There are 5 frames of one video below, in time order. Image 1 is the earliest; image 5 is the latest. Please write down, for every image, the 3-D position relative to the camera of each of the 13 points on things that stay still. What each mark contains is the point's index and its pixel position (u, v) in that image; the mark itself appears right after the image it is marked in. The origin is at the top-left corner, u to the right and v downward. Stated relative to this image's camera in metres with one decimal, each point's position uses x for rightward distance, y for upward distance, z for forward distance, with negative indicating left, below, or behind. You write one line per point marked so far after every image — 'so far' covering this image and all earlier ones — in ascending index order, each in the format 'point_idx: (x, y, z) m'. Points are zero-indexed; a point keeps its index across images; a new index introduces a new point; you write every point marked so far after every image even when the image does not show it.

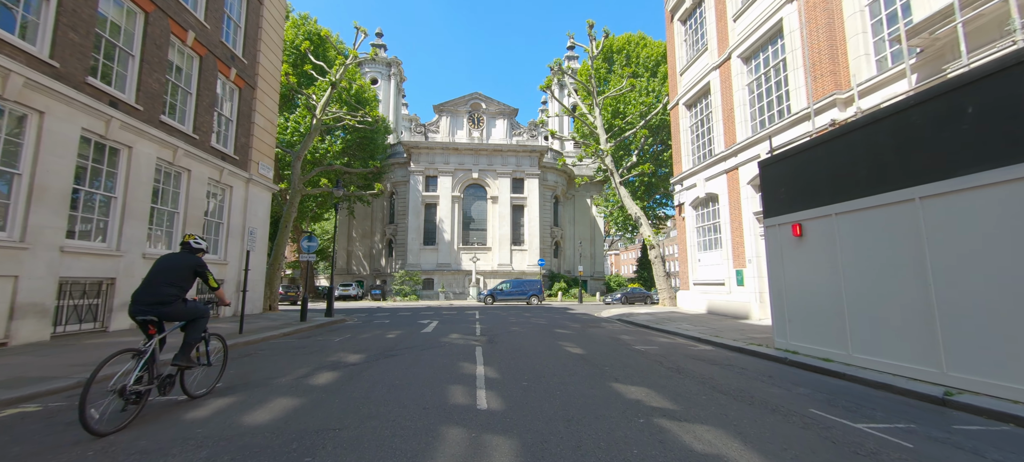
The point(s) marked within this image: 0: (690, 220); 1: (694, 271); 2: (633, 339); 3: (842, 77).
0: (+7.8, +0.5, +17.9) m
1: (+7.8, -1.7, +17.6) m
2: (+3.6, -3.2, +11.9) m
3: (+8.7, +4.0, +10.7) m
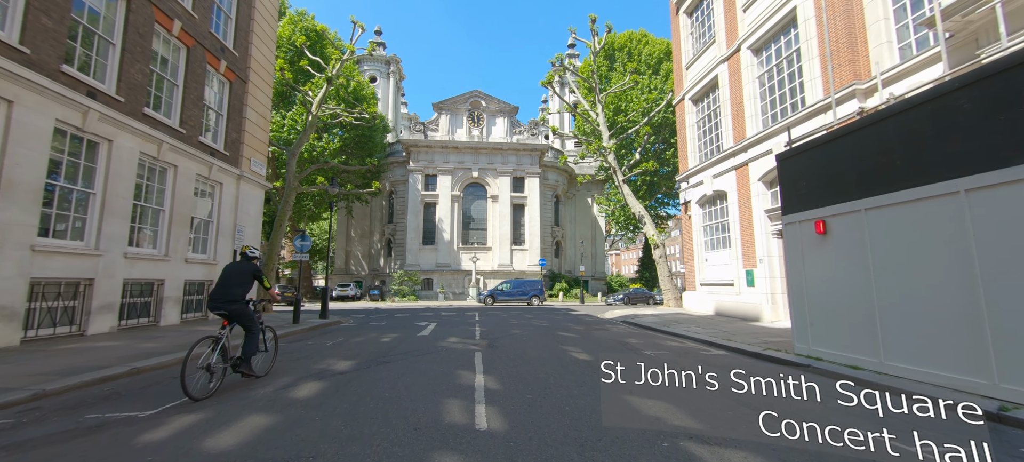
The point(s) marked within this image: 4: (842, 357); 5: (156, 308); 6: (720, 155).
0: (+7.8, +0.5, +17.3) m
1: (+7.8, -1.7, +17.0) m
2: (+3.6, -3.1, +11.3) m
3: (+8.7, +4.1, +10.1) m
4: (+5.8, -2.2, +7.1) m
5: (-10.2, -2.2, +11.7) m
6: (+7.9, +2.9, +15.3) m
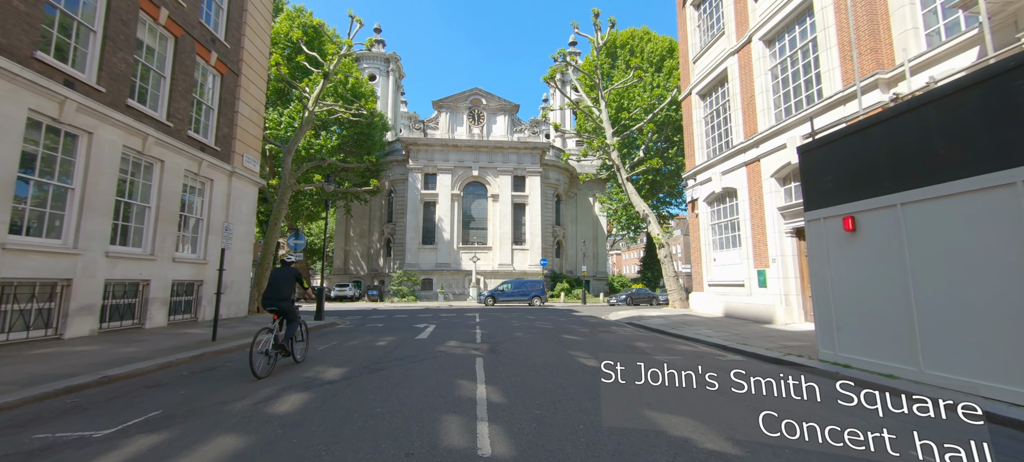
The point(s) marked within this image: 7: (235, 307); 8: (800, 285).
0: (+7.9, +0.6, +16.8) m
1: (+7.9, -1.6, +16.5) m
2: (+3.7, -3.0, +10.8) m
3: (+8.8, +4.1, +9.6) m
4: (+5.8, -2.1, +6.6) m
5: (-10.2, -2.2, +11.2) m
6: (+7.9, +2.9, +14.8) m
7: (-10.1, -2.8, +14.9) m
8: (+8.6, -1.6, +12.2) m
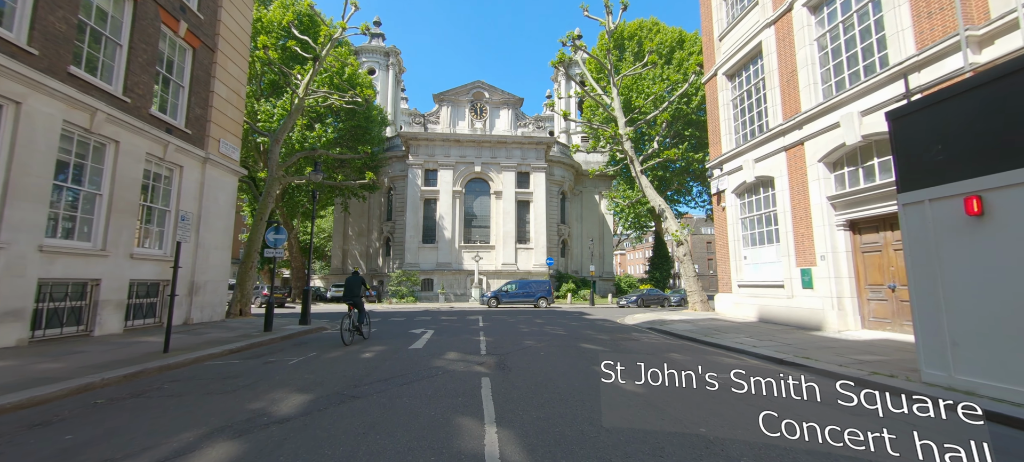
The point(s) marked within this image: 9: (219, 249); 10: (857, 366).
0: (+8.2, +0.8, +15.1) m
1: (+8.2, -1.4, +14.8) m
2: (+3.9, -2.8, +9.1) m
3: (+9.0, +4.3, +7.9) m
4: (+6.1, -1.9, +4.9) m
5: (-9.9, -2.0, +9.6) m
6: (+8.2, +3.1, +13.1) m
7: (-9.9, -2.6, +13.3) m
8: (+8.9, -1.4, +10.5) m
9: (-10.0, -0.6, +13.9) m
10: (+6.1, -2.4, +7.3) m
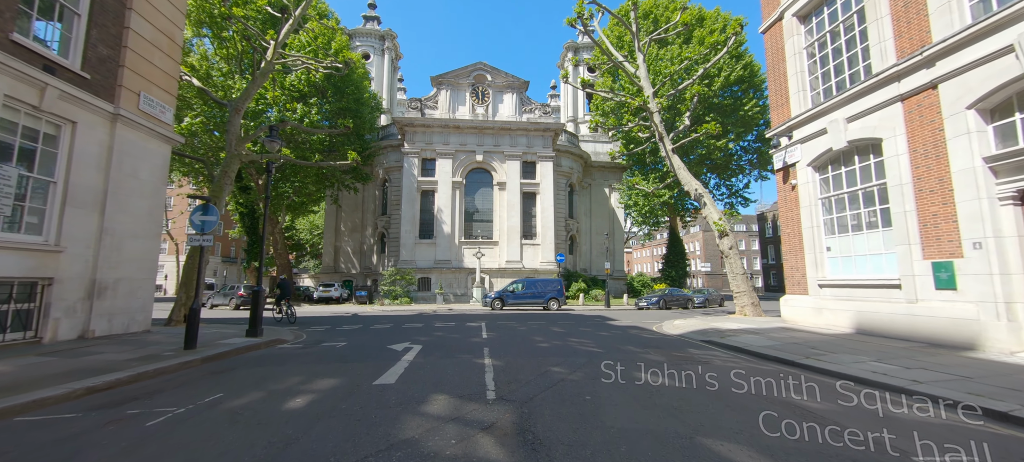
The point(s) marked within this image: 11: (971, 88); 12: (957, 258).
0: (+8.5, +1.2, +11.7) m
1: (+8.5, -1.0, +11.4) m
2: (+4.2, -2.4, +5.8) m
3: (+9.3, +4.8, +4.6) m
4: (+6.4, -1.5, +1.6) m
5: (-9.6, -1.5, +6.3) m
6: (+8.5, +3.6, +9.8) m
7: (-9.5, -2.2, +10.0) m
8: (+9.2, -1.0, +7.2) m
9: (-9.6, -0.2, +10.6) m
10: (+6.4, -2.0, +4.0) m
11: (+8.8, +2.7, +7.9) m
12: (+8.7, -0.5, +8.1) m
